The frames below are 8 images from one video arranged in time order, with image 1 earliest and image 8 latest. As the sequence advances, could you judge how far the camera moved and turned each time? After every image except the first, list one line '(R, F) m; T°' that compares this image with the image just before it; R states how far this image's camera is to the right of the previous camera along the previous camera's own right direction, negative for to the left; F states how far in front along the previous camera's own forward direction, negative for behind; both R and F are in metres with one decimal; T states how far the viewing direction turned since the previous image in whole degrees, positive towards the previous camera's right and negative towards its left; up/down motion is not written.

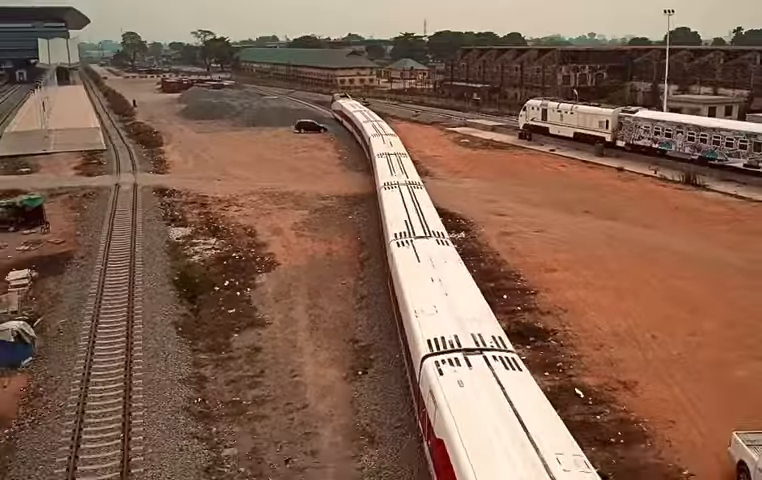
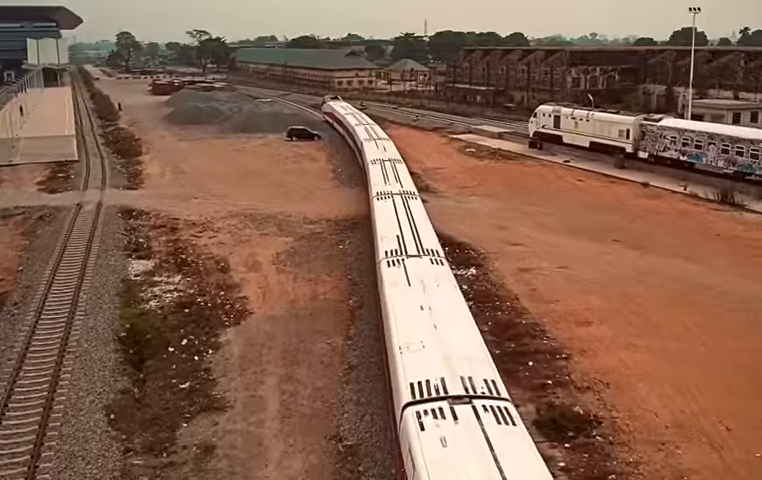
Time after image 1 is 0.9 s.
(+0.1, +3.2) m; 0°
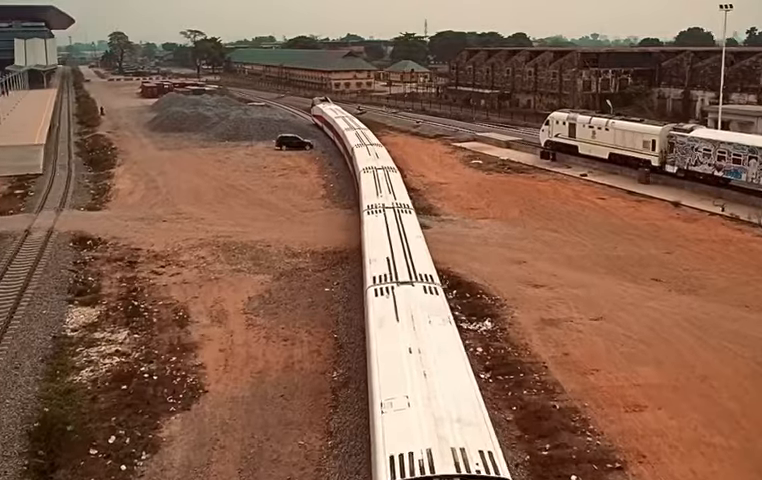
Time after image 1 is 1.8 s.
(+0.1, +3.3) m; 0°
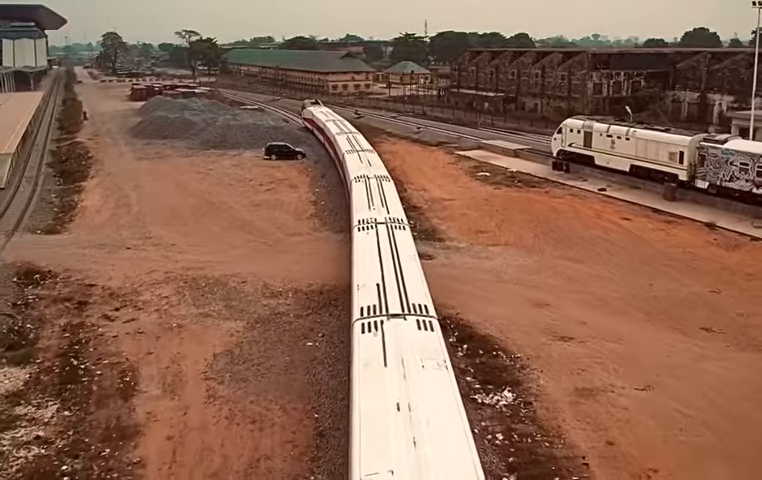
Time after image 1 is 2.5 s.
(+0.1, +2.8) m; 0°
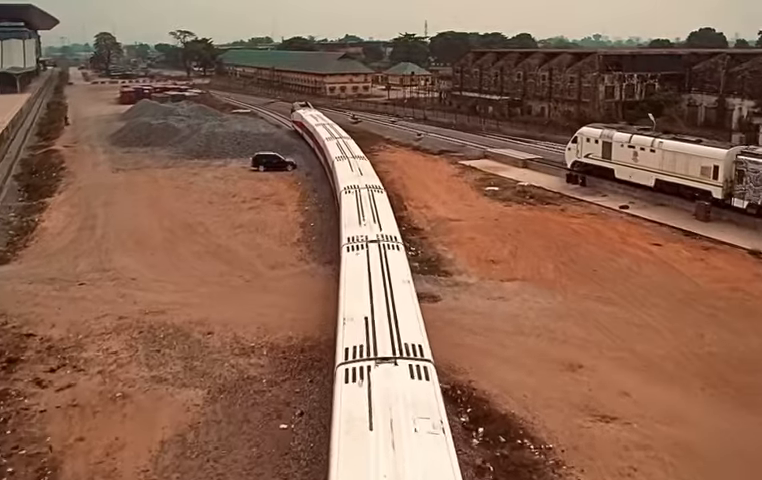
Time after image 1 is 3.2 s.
(+0.1, +2.8) m; 0°
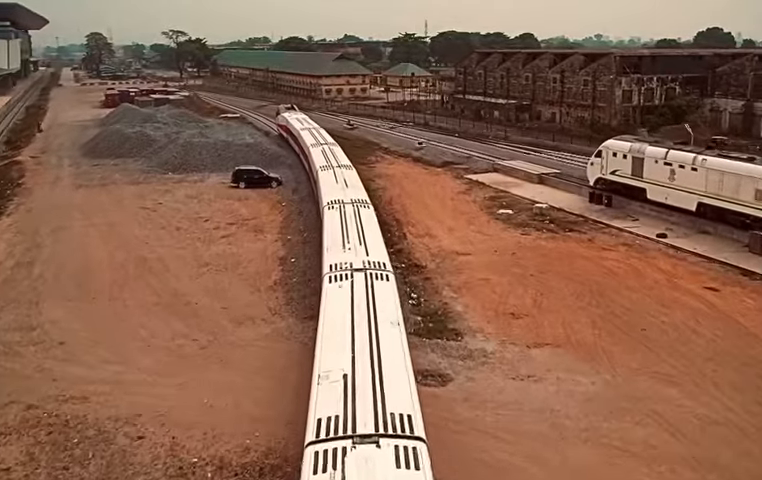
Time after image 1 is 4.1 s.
(+0.1, +3.5) m; 0°
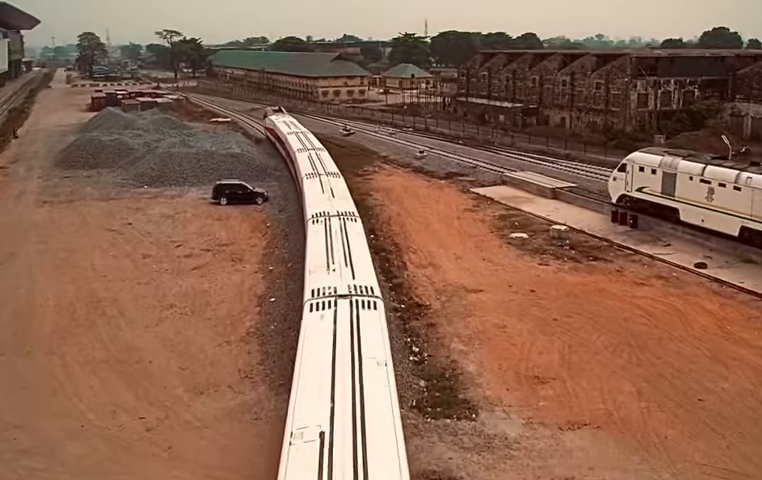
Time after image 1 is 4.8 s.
(+0.1, +2.7) m; 0°
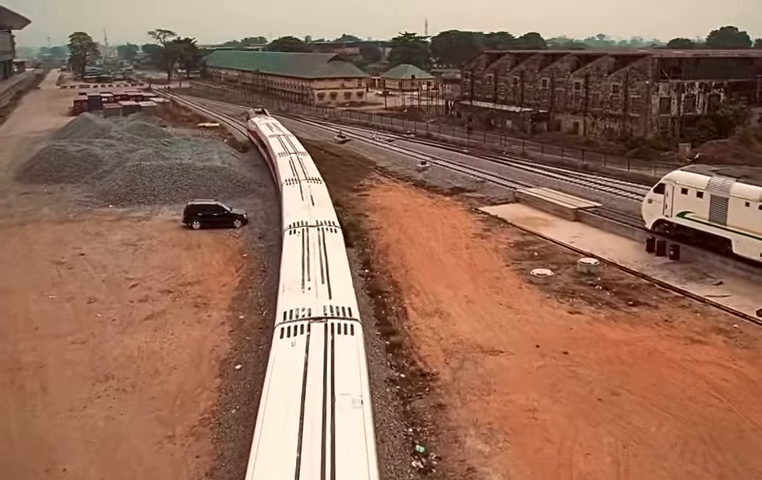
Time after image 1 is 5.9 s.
(+0.1, +3.2) m; 0°
